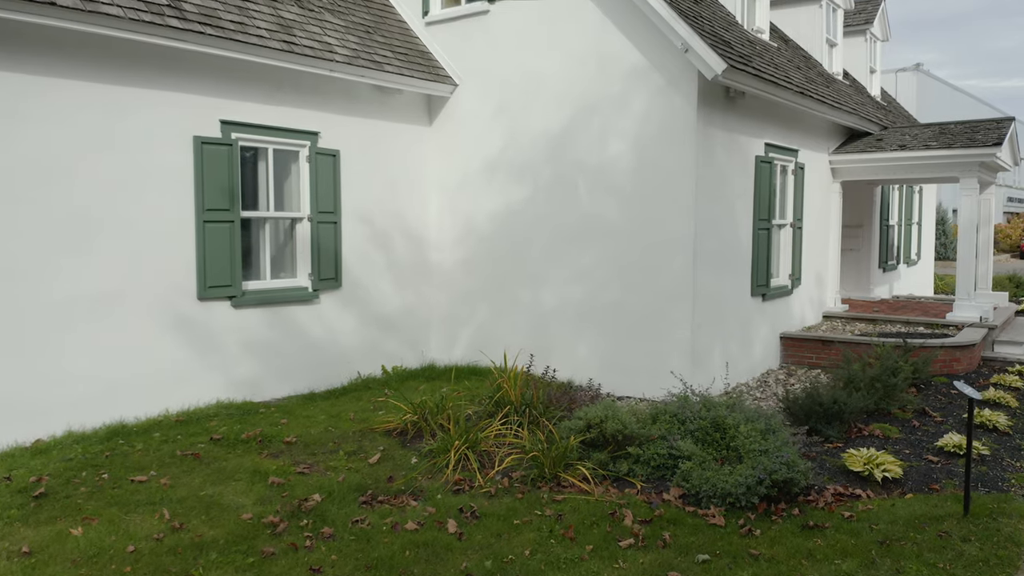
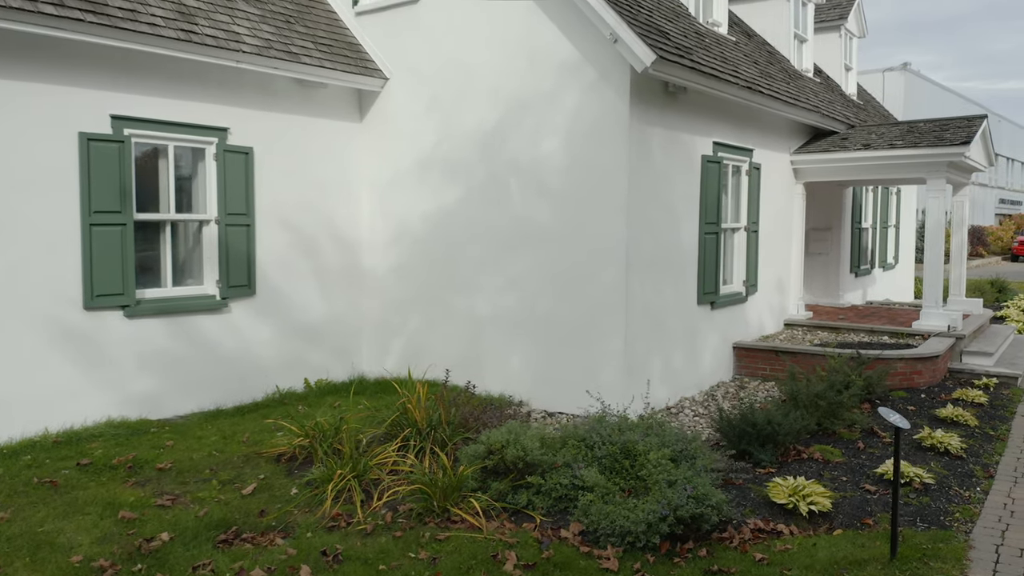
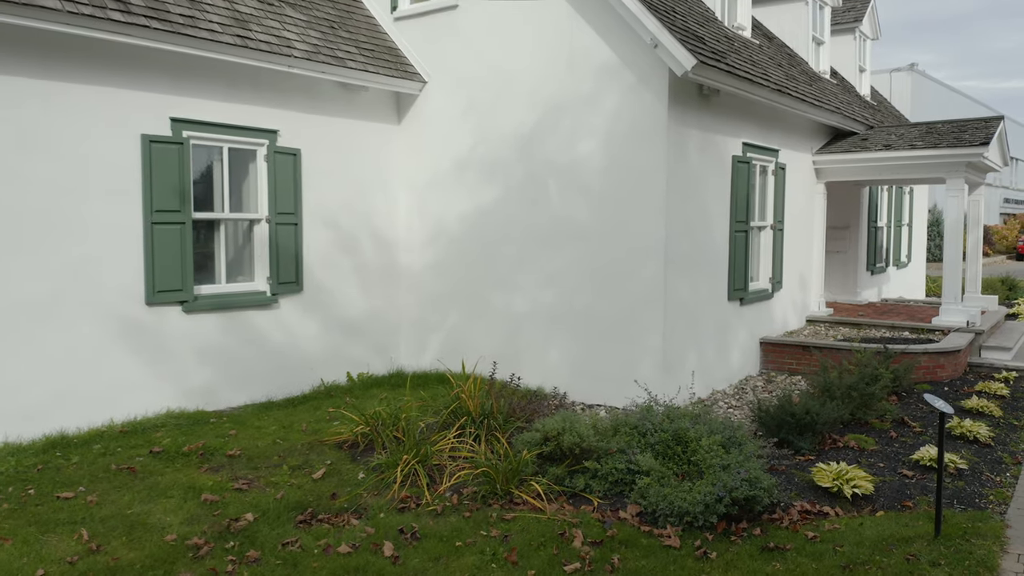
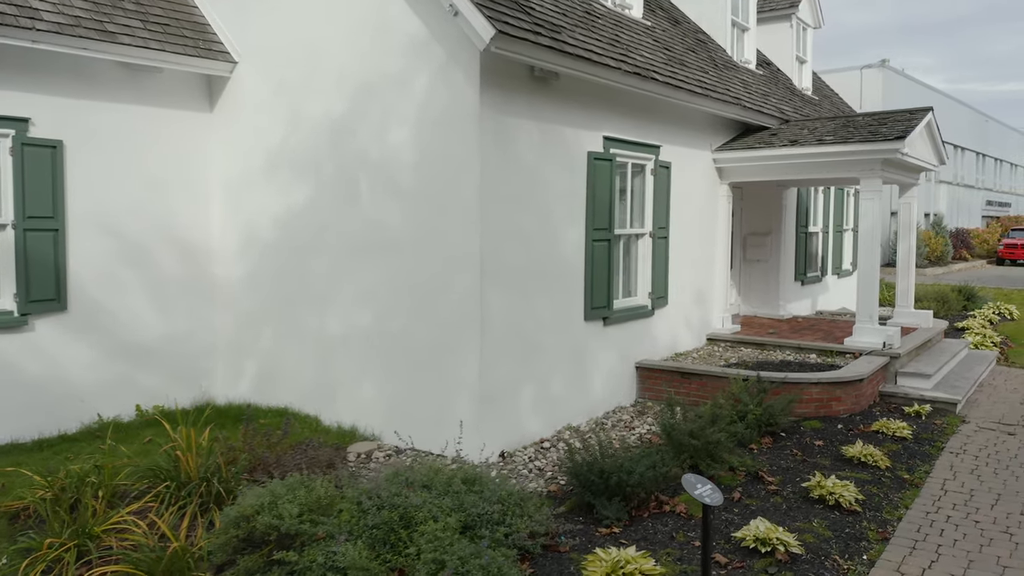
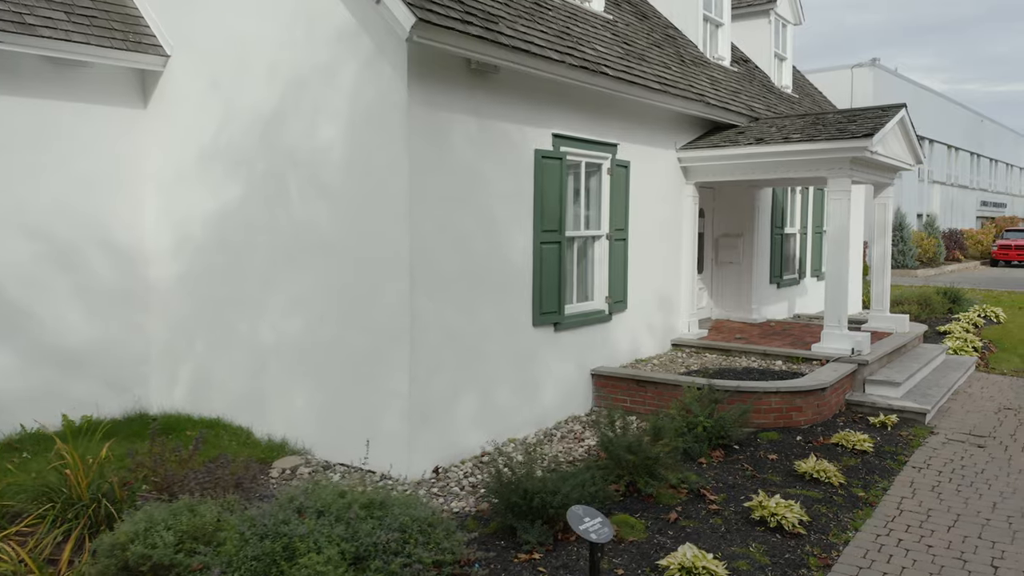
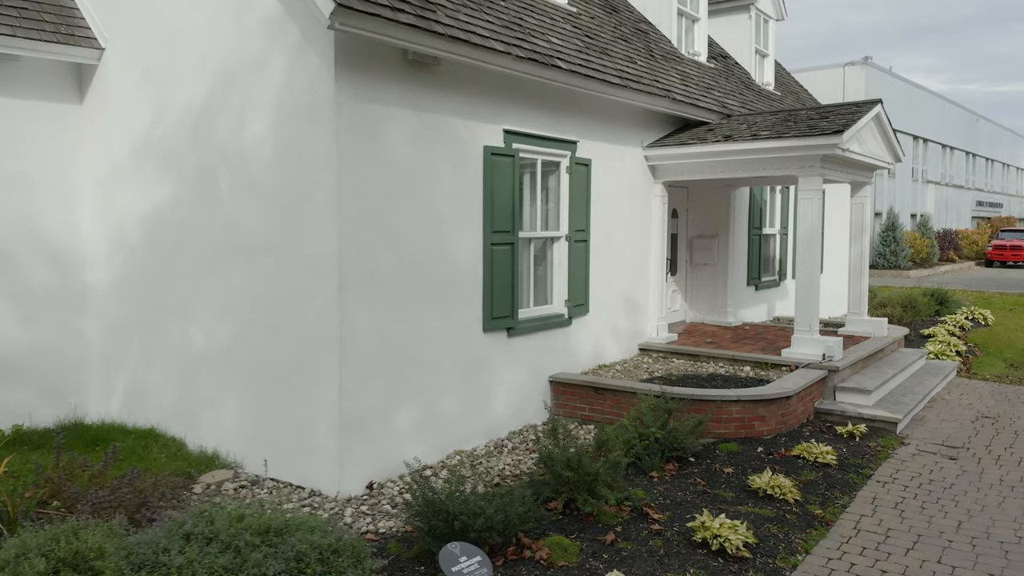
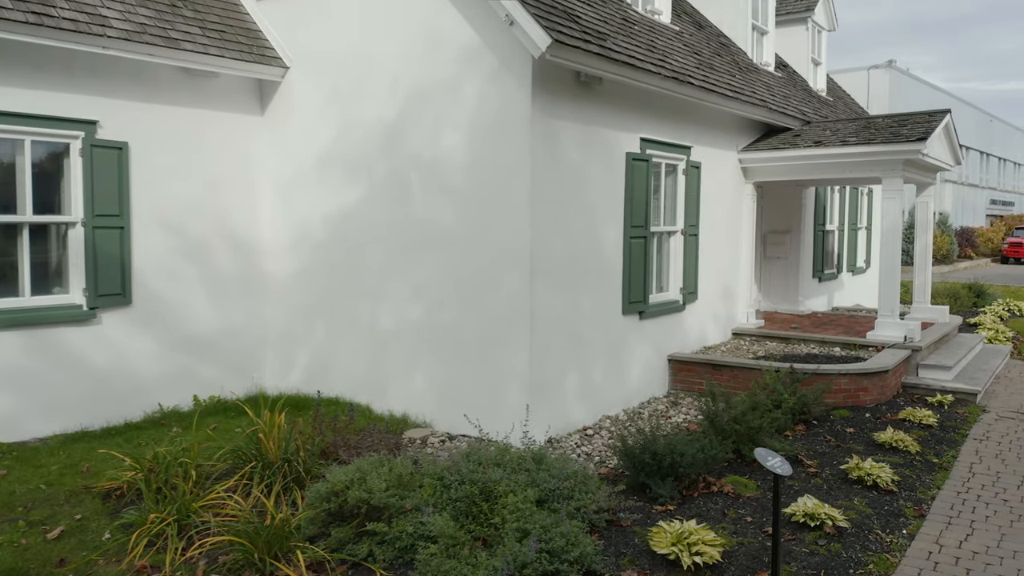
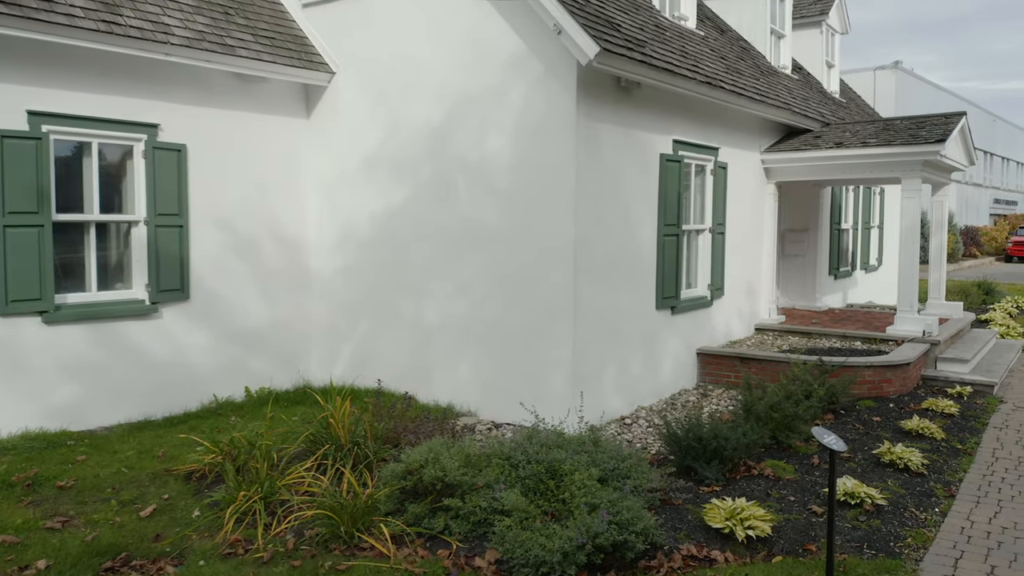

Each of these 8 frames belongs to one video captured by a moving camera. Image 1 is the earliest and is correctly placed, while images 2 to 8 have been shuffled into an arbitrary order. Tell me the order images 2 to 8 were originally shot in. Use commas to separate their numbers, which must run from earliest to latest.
3, 2, 8, 7, 4, 5, 6
